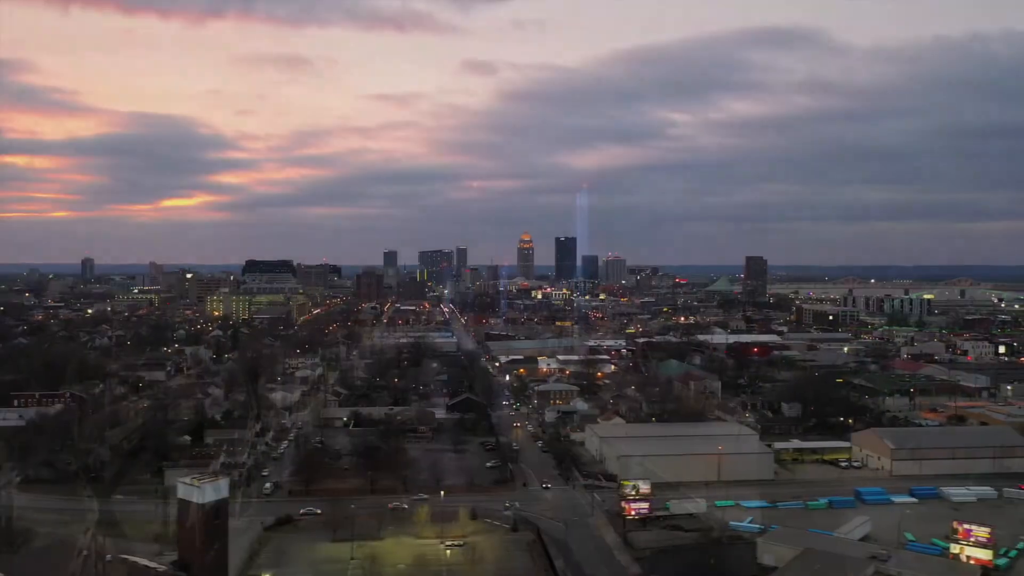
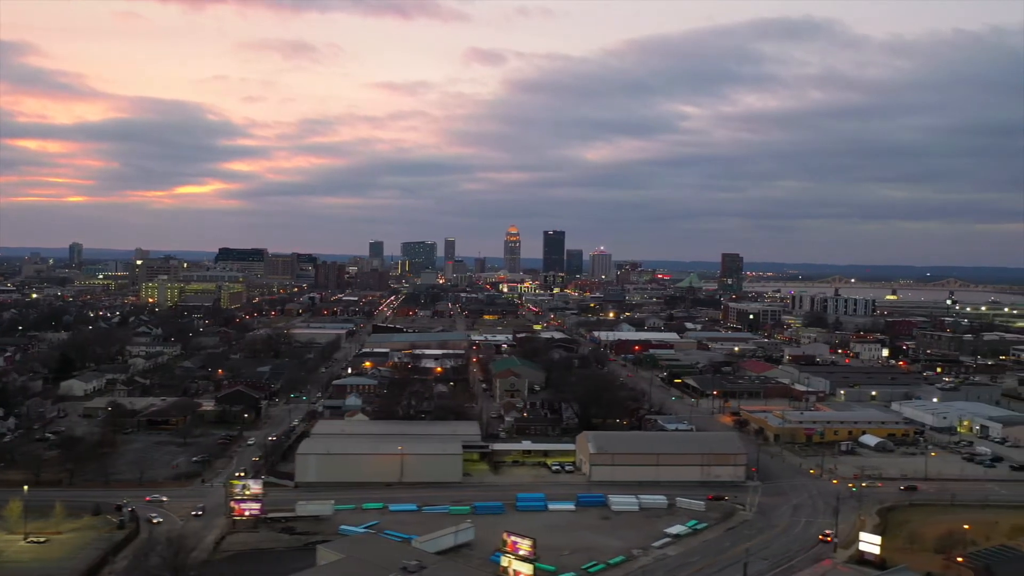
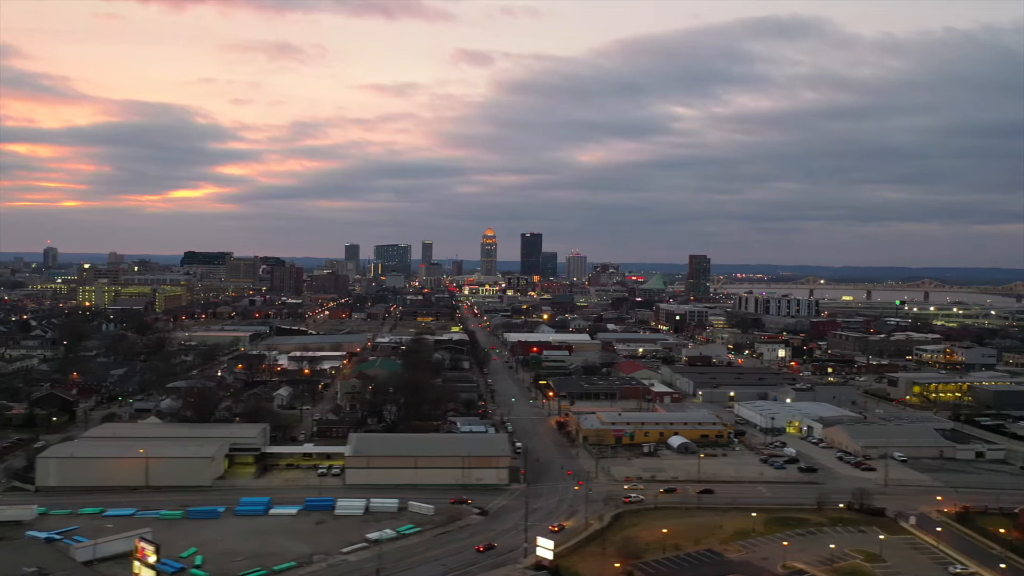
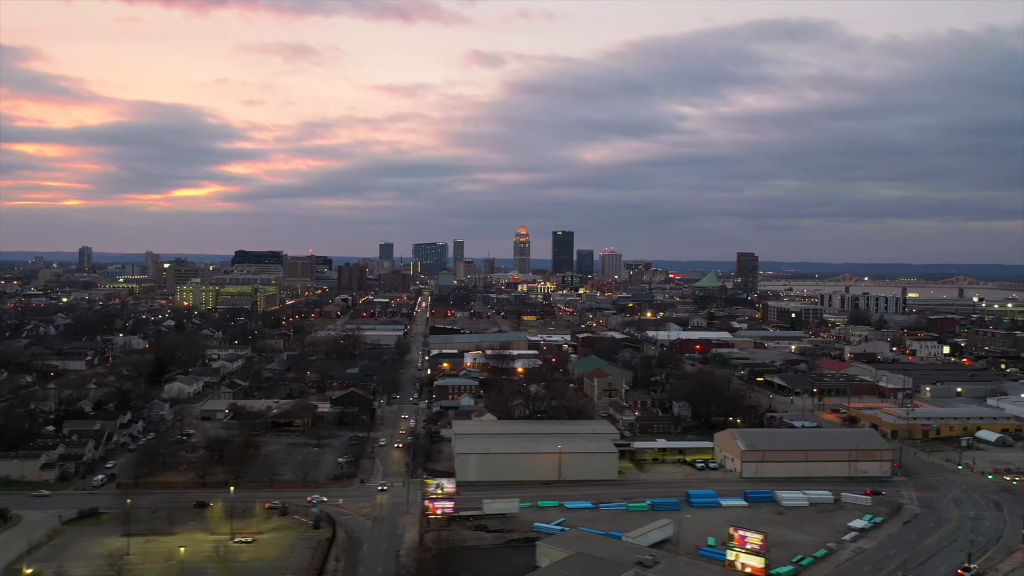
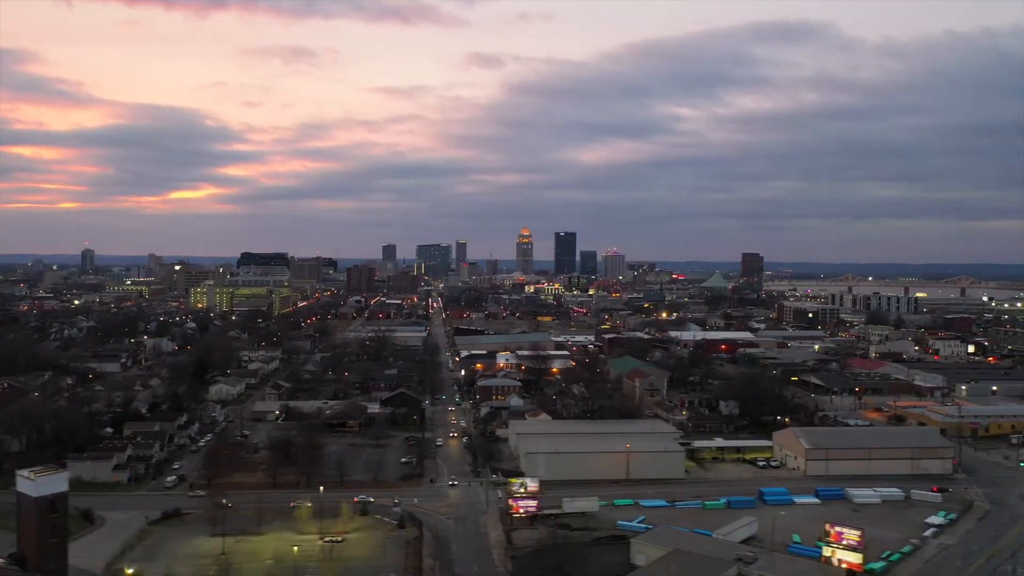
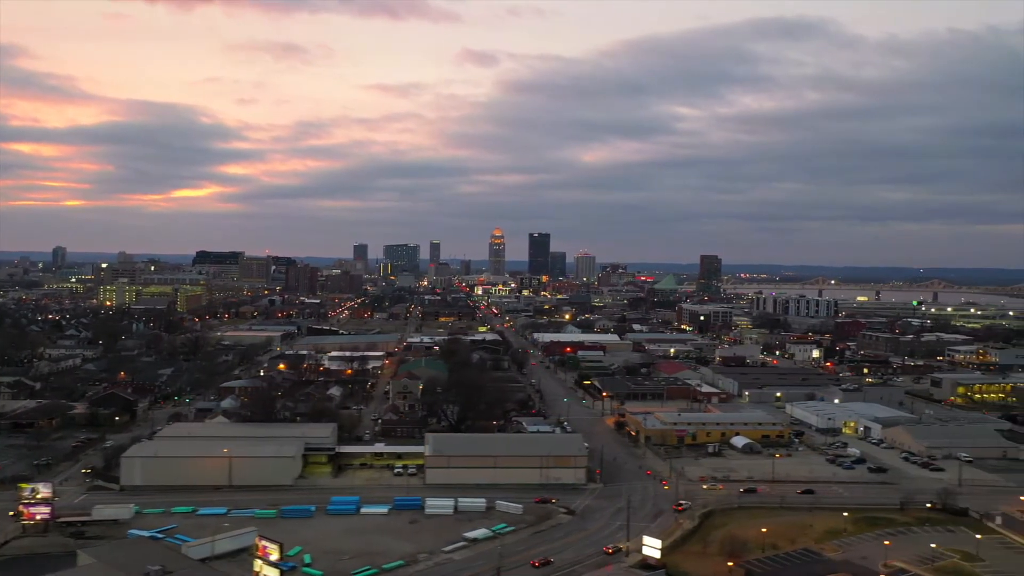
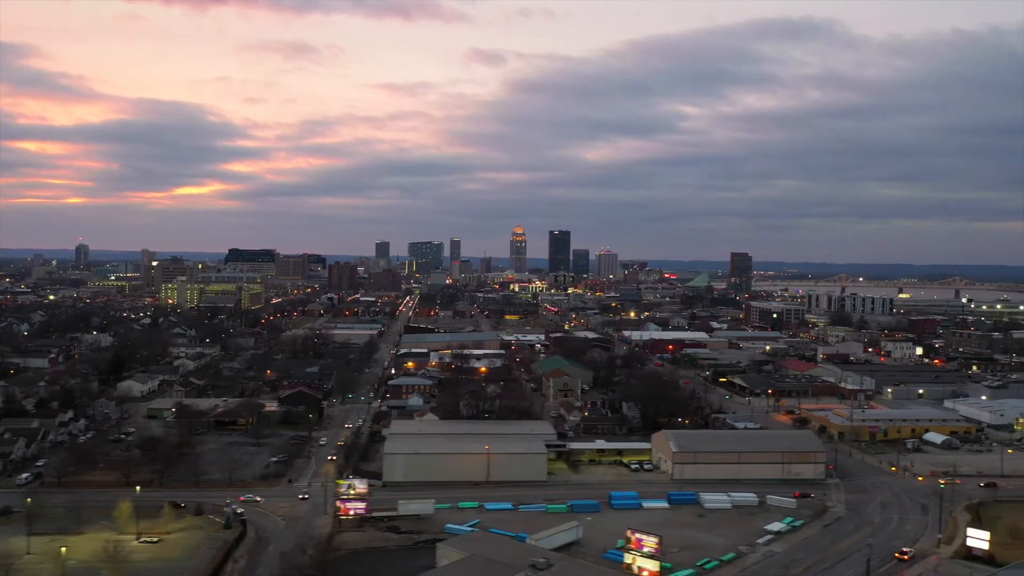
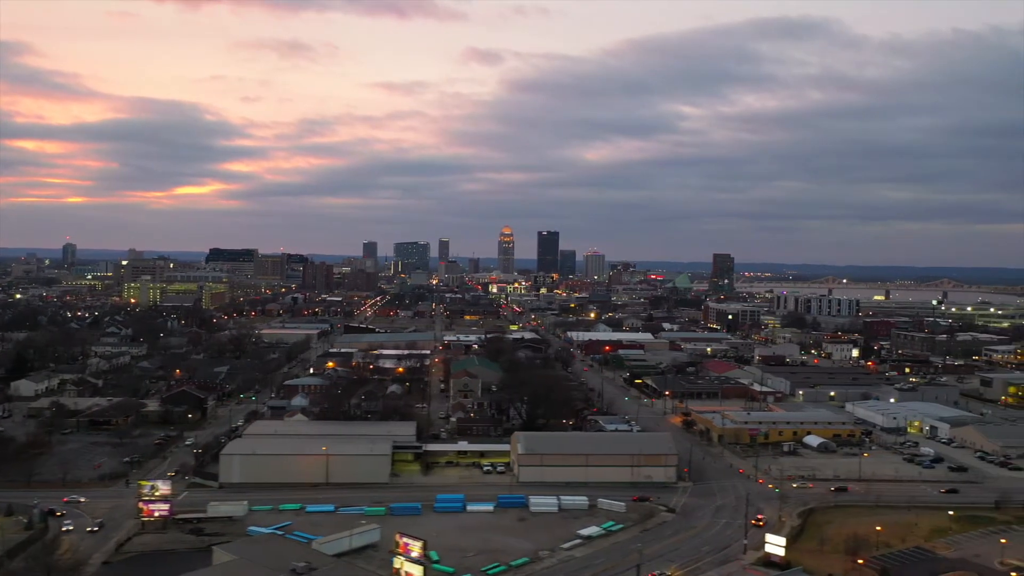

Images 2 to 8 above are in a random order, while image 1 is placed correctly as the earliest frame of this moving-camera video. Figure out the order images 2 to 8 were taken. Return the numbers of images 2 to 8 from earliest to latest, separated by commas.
5, 4, 7, 2, 8, 6, 3
